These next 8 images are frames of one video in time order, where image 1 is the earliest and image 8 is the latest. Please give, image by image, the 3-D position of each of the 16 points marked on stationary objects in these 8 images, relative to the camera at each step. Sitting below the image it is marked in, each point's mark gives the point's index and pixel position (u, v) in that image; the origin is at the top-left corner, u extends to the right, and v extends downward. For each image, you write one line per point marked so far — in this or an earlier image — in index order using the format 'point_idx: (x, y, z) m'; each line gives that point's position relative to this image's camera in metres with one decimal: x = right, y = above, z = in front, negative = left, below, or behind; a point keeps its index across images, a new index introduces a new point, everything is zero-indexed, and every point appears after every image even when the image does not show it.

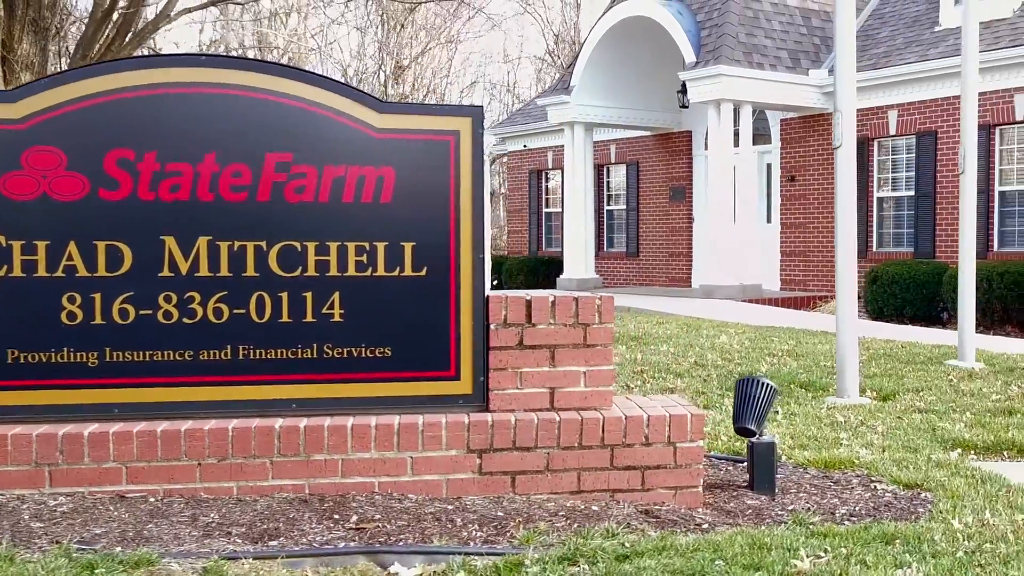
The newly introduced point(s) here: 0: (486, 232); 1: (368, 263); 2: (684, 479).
0: (-0.1, +0.1, +1.9) m
1: (-0.3, 0.0, +1.8) m
2: (+0.3, -0.3, +1.8) m
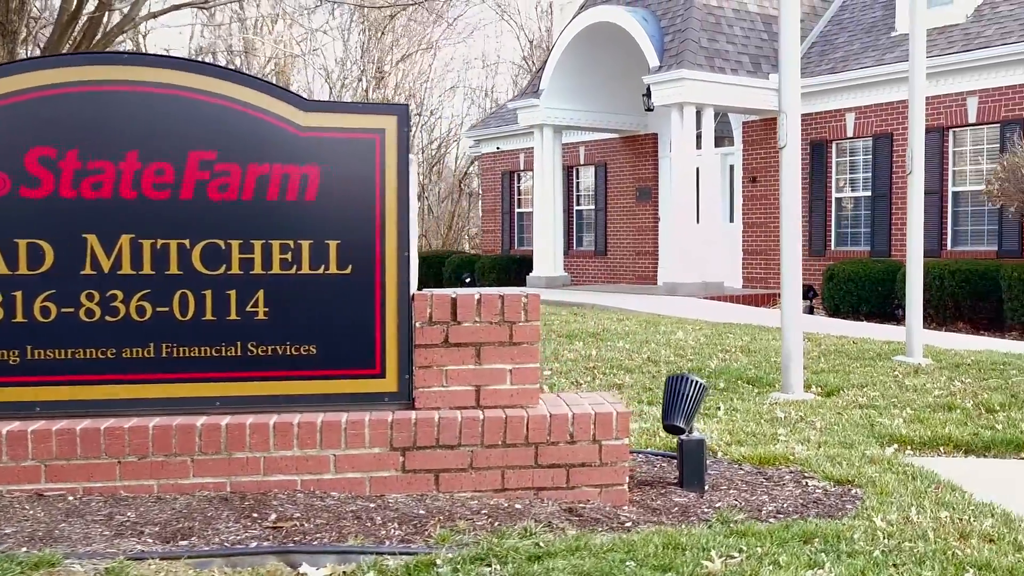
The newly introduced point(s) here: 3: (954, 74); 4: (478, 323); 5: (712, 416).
0: (-0.2, +0.1, +1.9) m
1: (-0.4, 0.0, +1.8) m
2: (+0.2, -0.3, +1.8) m
3: (+5.3, +2.6, +13.0) m
4: (-0.1, -0.1, +1.8) m
5: (+0.6, -0.4, +3.2) m
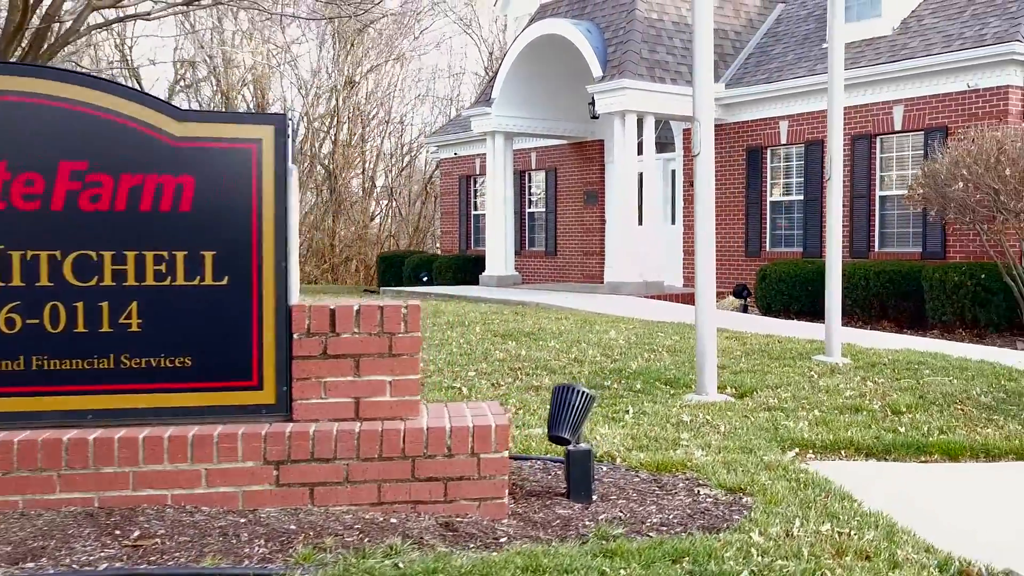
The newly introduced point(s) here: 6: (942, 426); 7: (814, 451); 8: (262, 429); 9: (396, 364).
0: (-0.4, +0.1, +1.8) m
1: (-0.6, 0.0, +1.8) m
2: (0.0, -0.4, +1.7) m
3: (+4.5, +2.5, +13.2) m
4: (-0.3, -0.1, +1.8) m
5: (+0.3, -0.4, +3.2) m
6: (+1.5, -0.5, +3.4) m
7: (+0.9, -0.5, +3.0) m
8: (-0.4, -0.2, +1.7) m
9: (-0.2, -0.1, +1.8) m
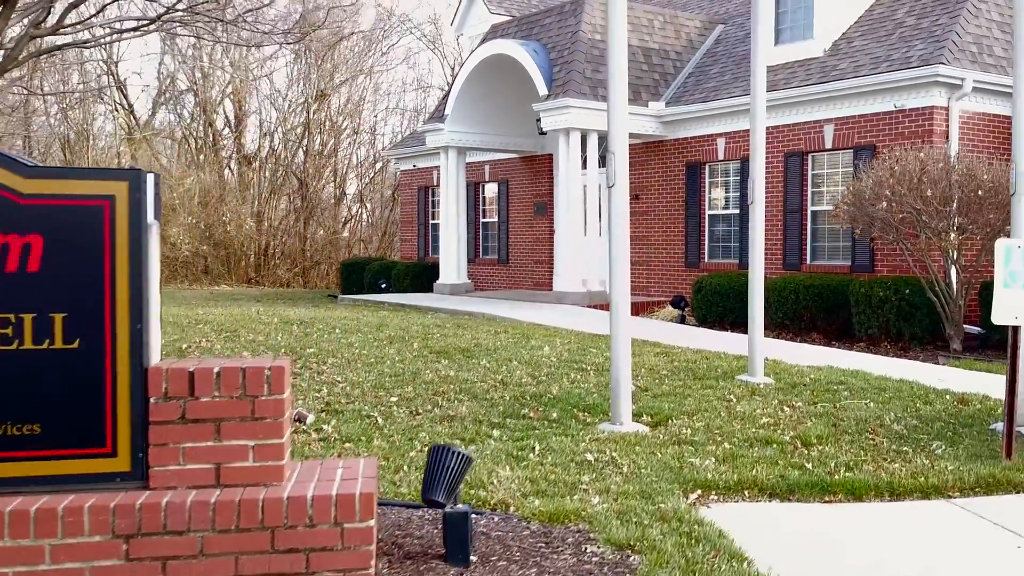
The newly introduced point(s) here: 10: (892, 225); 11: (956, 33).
0: (-0.6, 0.0, +1.7) m
1: (-0.8, -0.1, +1.7) m
2: (-0.3, -0.5, +1.7) m
3: (+3.6, +2.4, +13.4) m
4: (-0.5, -0.2, +1.7) m
5: (0.0, -0.5, +3.1) m
6: (+1.2, -0.6, +3.5) m
7: (+0.6, -0.6, +2.9) m
8: (-0.6, -0.3, +1.6) m
9: (-0.4, -0.2, +1.7) m
10: (+3.6, +0.6, +9.5) m
11: (+5.0, +2.8, +11.3) m
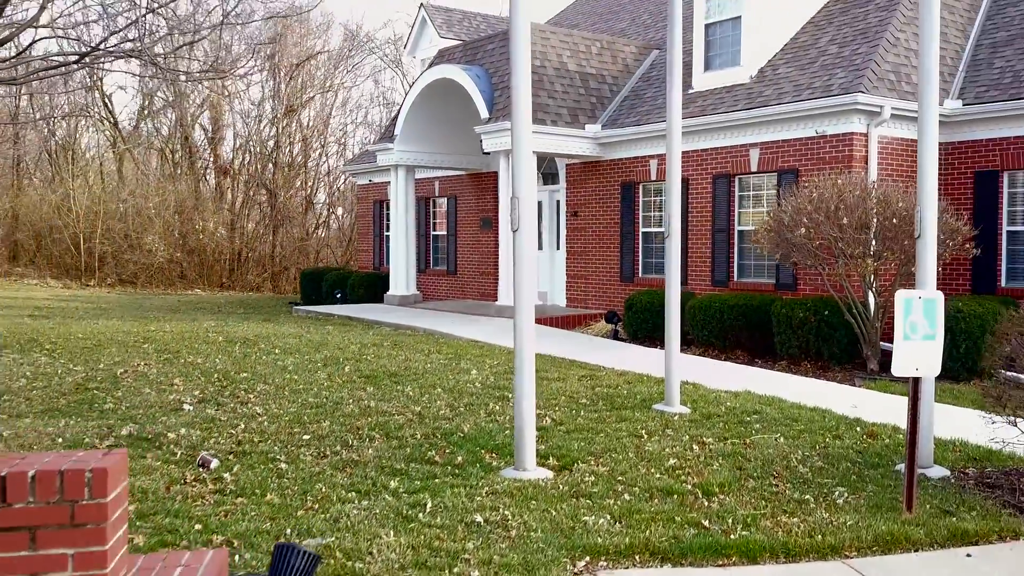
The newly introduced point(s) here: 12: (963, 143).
0: (-0.9, -0.2, +1.6) m
1: (-1.1, -0.2, +1.5) m
2: (-0.5, -0.6, +1.6) m
3: (+2.7, +2.1, +13.5) m
4: (-0.7, -0.3, +1.6) m
5: (-0.3, -0.7, +3.0) m
6: (+0.8, -0.8, +3.4) m
7: (+0.3, -0.8, +2.9) m
8: (-0.9, -0.5, +1.5) m
9: (-0.7, -0.4, +1.6) m
10: (+2.9, +0.3, +9.6) m
11: (+4.2, +2.6, +11.5) m
12: (+5.4, +1.8, +12.1) m
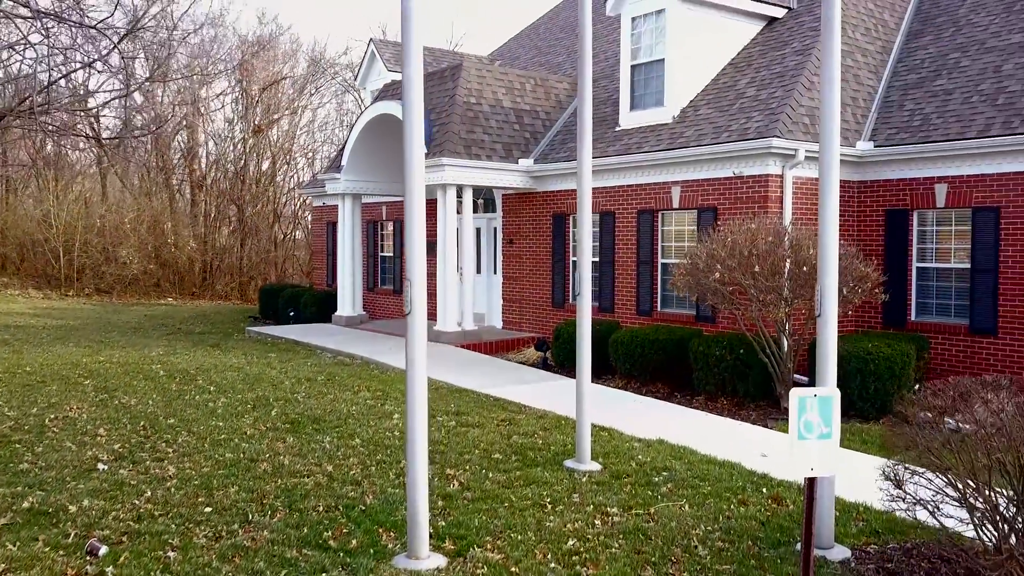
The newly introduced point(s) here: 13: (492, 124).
0: (-1.1, -0.5, +1.5) m
1: (-1.3, -0.5, +1.4) m
2: (-0.8, -0.9, +1.4) m
3: (+1.6, +1.6, +13.6) m
4: (-1.0, -0.6, +1.4) m
5: (-0.7, -1.0, +2.9) m
6: (+0.4, -1.1, +3.4) m
7: (-0.1, -1.1, +2.8) m
8: (-1.1, -0.8, +1.3) m
9: (-0.9, -0.7, +1.4) m
10: (+2.1, -0.1, +9.7) m
11: (+3.2, +2.1, +11.7) m
12: (+4.5, +1.3, +12.4) m
13: (-0.3, +2.6, +15.7) m
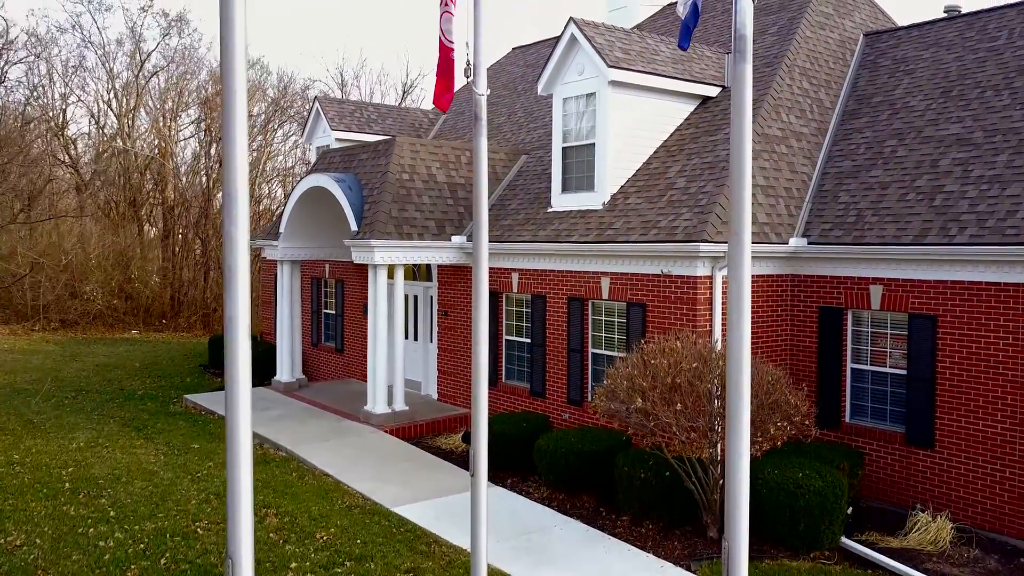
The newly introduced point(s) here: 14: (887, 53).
0: (-1.6, -1.5, +0.7) m
1: (-1.8, -1.6, +0.6) m
2: (-1.3, -2.0, +0.7) m
3: (+0.6, +0.4, +13.0) m
4: (-1.5, -1.7, +0.7) m
5: (-1.2, -2.1, +2.2) m
6: (-0.1, -2.2, +2.7) m
7: (-0.6, -2.2, +2.1) m
8: (-1.6, -1.9, +0.6) m
9: (-1.4, -1.8, +0.7) m
10: (+1.2, -1.2, +9.1) m
11: (+2.3, +0.9, +11.2) m
12: (+3.5, +0.1, +11.9) m
13: (-1.4, +1.3, +15.1) m
14: (+5.5, +3.4, +14.7) m
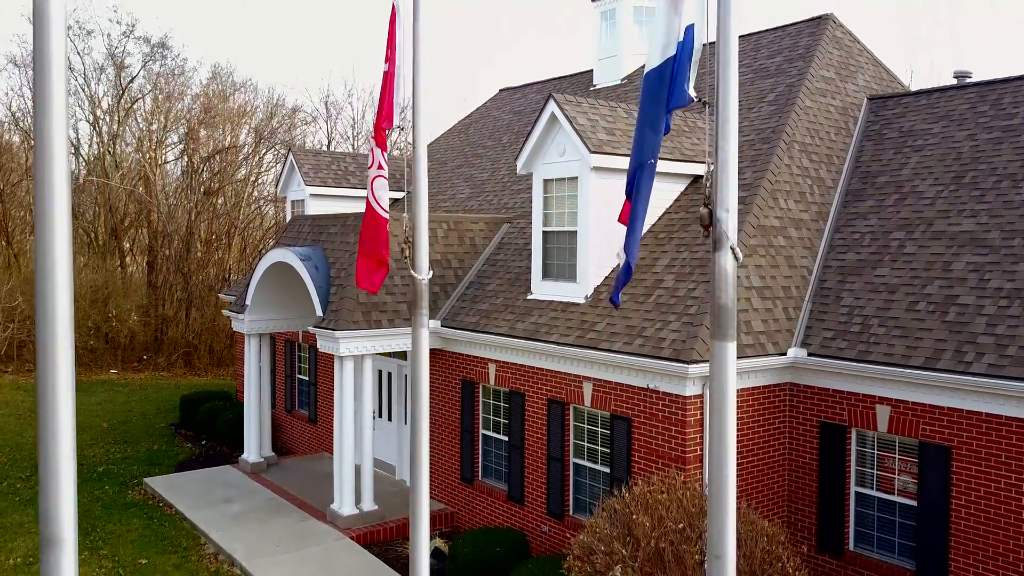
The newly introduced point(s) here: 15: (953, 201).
0: (-1.9, -2.8, -0.3) m
1: (-2.1, -2.8, -0.4) m
2: (-1.6, -3.2, -0.3) m
3: (+0.3, -0.8, +12.0) m
4: (-1.8, -2.9, -0.3) m
5: (-1.5, -3.3, +1.1) m
6: (-0.4, -3.4, +1.7) m
7: (-0.9, -3.4, +1.1) m
8: (-1.9, -3.1, -0.5) m
9: (-1.7, -3.0, -0.3) m
10: (+0.9, -2.4, +8.0) m
11: (+2.0, -0.3, +10.2) m
12: (+3.2, -1.1, +10.9) m
13: (-1.7, +0.1, +14.0) m
14: (+5.2, +2.2, +13.7) m
15: (+5.0, +1.0, +11.4) m
